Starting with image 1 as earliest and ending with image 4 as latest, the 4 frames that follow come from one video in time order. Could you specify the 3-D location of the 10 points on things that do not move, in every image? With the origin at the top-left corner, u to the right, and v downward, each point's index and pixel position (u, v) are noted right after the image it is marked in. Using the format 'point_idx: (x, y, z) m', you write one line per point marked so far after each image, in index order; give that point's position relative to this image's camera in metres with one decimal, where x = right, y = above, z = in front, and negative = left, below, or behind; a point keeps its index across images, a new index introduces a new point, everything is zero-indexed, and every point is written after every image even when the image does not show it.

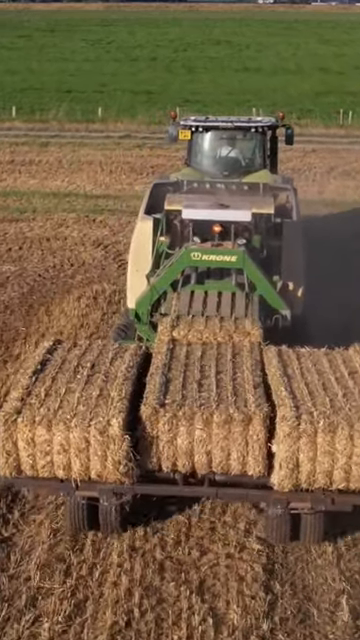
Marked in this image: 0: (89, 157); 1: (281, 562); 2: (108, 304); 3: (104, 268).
0: (-1.6, +2.9, +19.5) m
1: (+0.6, -1.3, +6.0) m
2: (-0.7, +0.1, +10.4) m
3: (-0.8, +0.6, +11.9) m
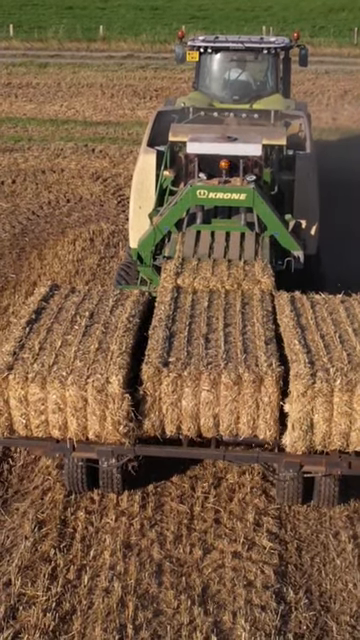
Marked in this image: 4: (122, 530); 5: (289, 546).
0: (-1.5, +4.0, +18.5) m
1: (+0.6, -1.2, +5.3) m
2: (-0.7, +0.6, +9.7) m
3: (-0.8, +1.2, +11.1) m
4: (-0.3, -1.1, +5.6) m
5: (+0.5, -1.1, +5.5) m
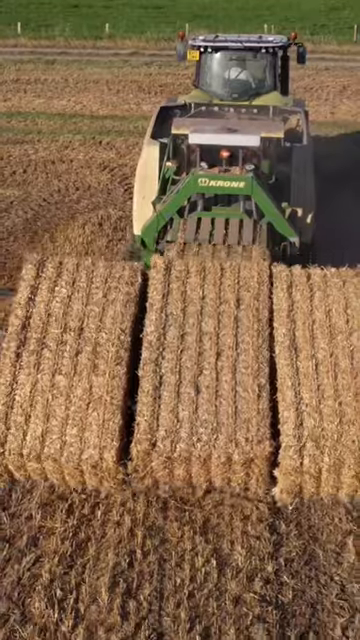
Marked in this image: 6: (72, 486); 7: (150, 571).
0: (-1.4, +4.2, +19.0) m
1: (+0.6, -1.0, +5.9) m
2: (-0.6, +0.8, +10.2) m
3: (-0.7, +1.3, +11.6) m
4: (-0.3, -0.9, +6.2) m
5: (+0.6, -0.9, +6.1) m
6: (-0.6, -0.9, +6.0) m
7: (-0.1, -1.2, +5.2) m
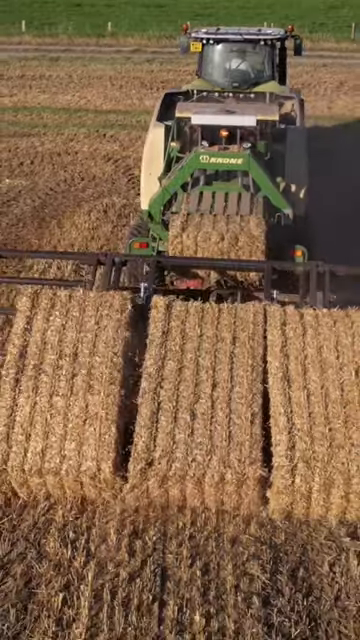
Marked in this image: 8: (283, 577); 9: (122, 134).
0: (-1.4, +4.4, +19.5) m
1: (+0.6, -0.8, +6.4) m
2: (-0.6, +1.0, +10.7) m
3: (-0.7, +1.5, +12.1) m
4: (-0.3, -0.7, +6.7) m
5: (+0.6, -0.8, +6.5) m
6: (-0.6, -0.8, +6.5) m
7: (-0.1, -1.0, +5.7) m
8: (+0.5, -1.2, +5.2) m
9: (-0.8, +2.5, +14.6) m
